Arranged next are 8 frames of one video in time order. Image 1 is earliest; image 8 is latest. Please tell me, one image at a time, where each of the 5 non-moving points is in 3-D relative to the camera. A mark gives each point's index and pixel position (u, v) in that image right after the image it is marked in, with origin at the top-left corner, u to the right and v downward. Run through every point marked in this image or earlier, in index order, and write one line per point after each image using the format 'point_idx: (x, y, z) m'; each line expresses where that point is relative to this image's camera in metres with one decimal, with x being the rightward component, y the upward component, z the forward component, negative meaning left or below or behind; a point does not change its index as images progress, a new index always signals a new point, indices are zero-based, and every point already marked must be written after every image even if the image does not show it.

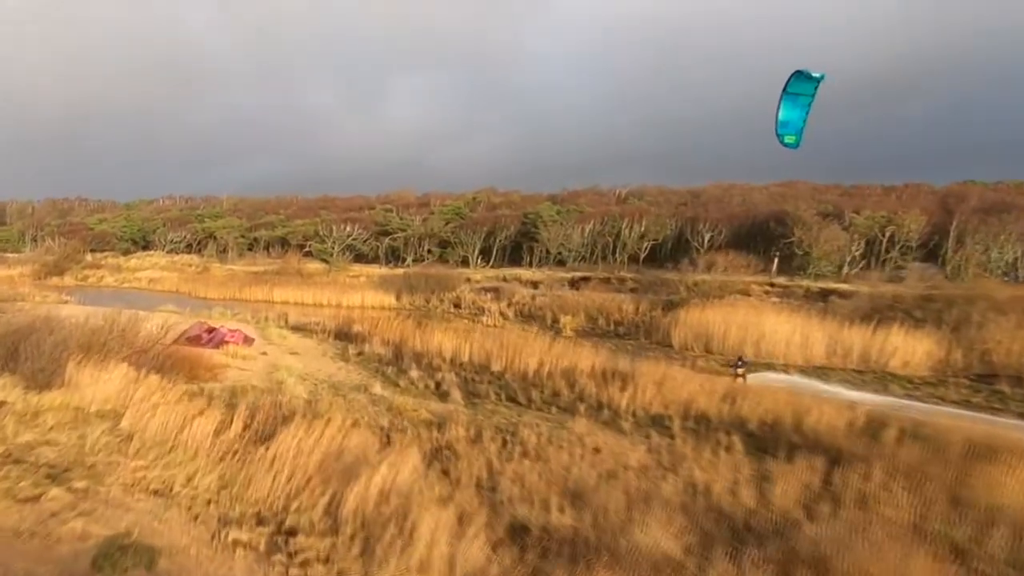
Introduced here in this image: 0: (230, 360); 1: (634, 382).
0: (-3.4, -0.8, +16.3) m
1: (+1.3, -1.1, +14.7) m
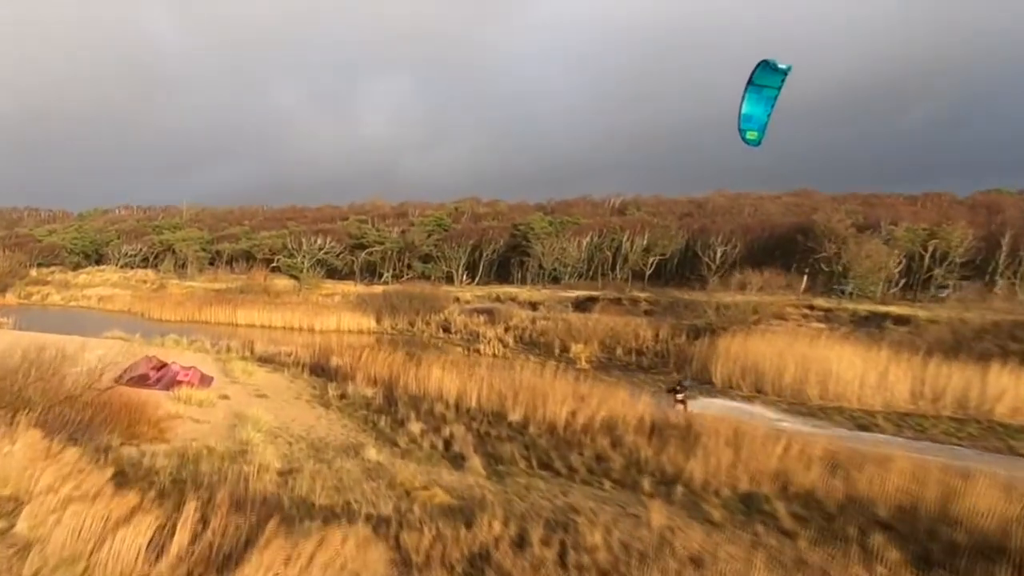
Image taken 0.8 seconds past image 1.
0: (-3.2, -1.1, +13.0) m
1: (+1.6, -1.3, +11.6) m
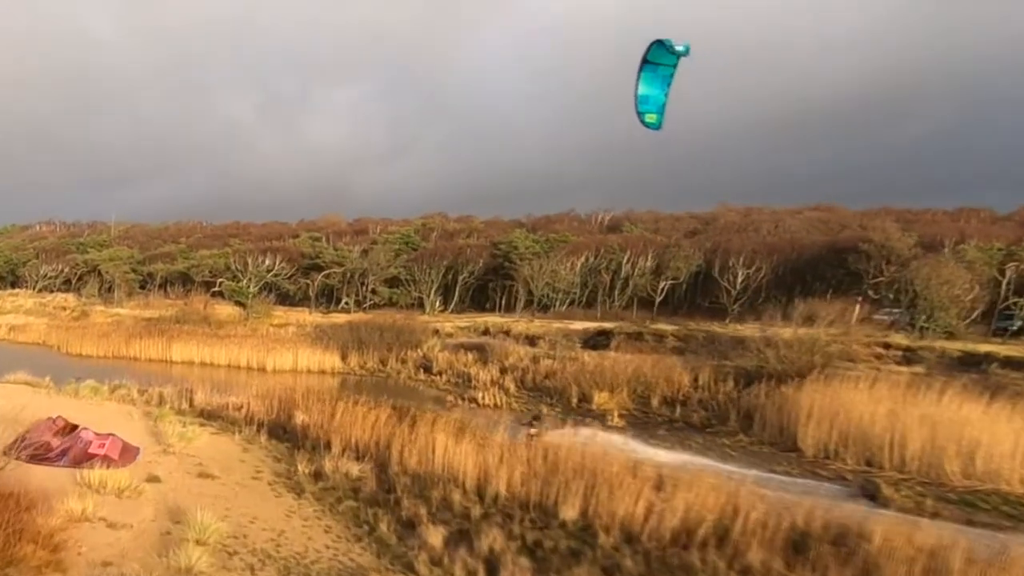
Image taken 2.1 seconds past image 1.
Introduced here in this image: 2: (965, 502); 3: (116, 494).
0: (-2.8, -1.4, +8.9) m
1: (+2.1, -1.6, +7.6) m
2: (+3.6, -1.7, +10.5) m
3: (-2.6, -1.4, +8.8) m
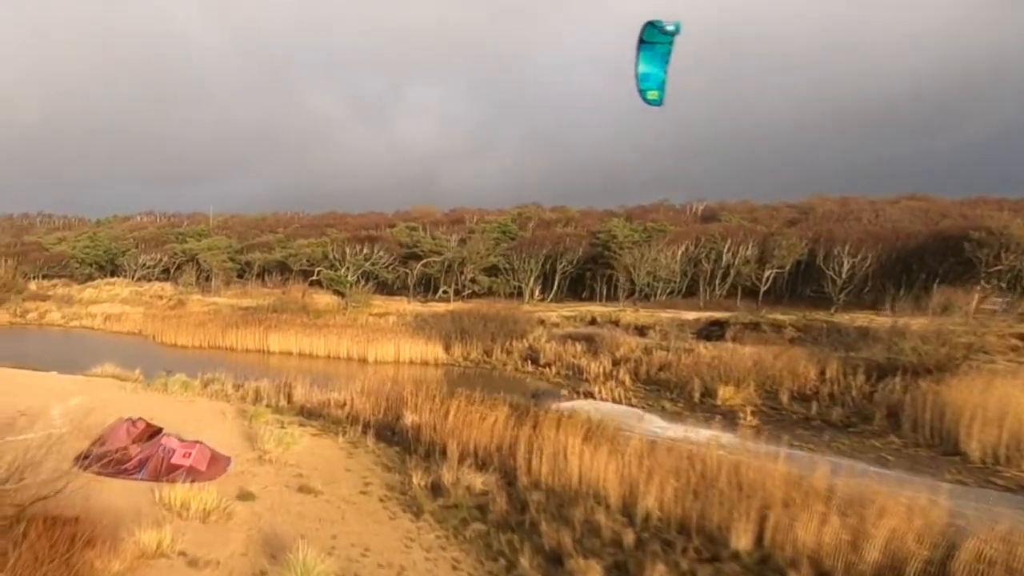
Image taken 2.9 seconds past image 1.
0: (-1.8, -1.3, +7.5) m
1: (+2.9, -1.5, +5.9) m
2: (+4.6, -1.6, +8.6) m
3: (-1.7, -1.3, +7.4) m
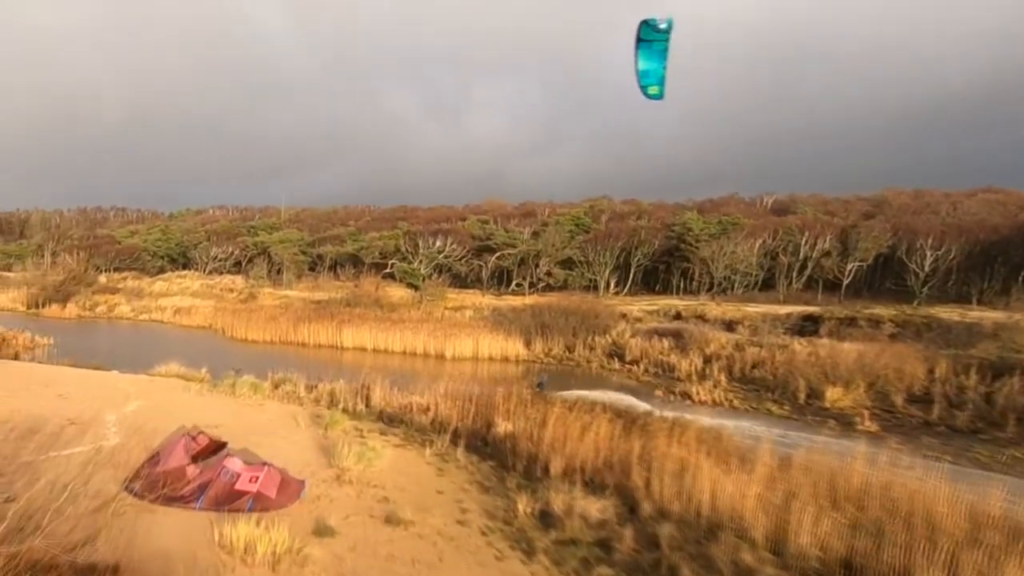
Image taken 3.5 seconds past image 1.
0: (-1.2, -1.2, +6.1) m
1: (+3.4, -1.5, +4.2) m
2: (+5.3, -1.5, +6.9) m
3: (-1.1, -1.2, +6.0) m
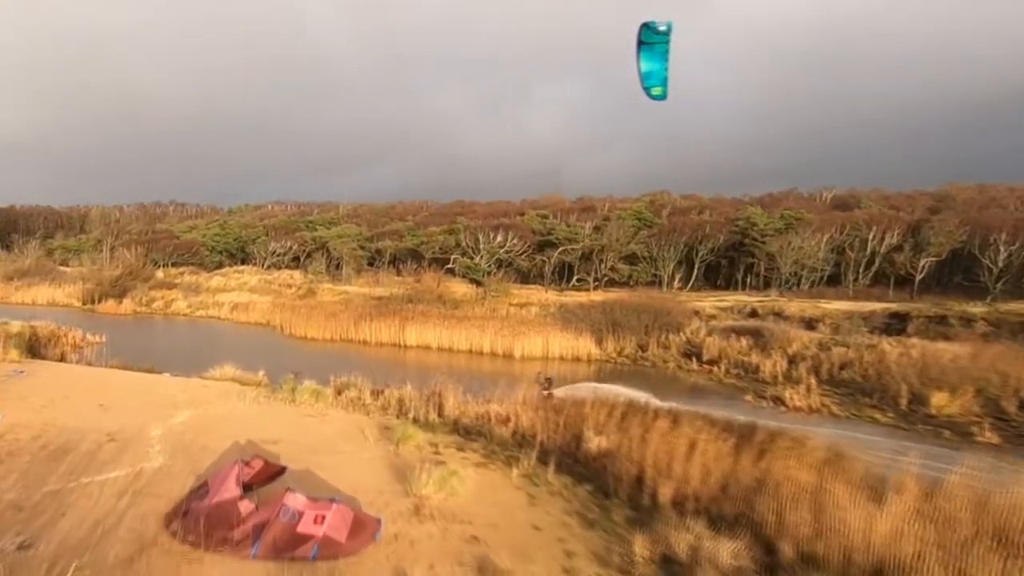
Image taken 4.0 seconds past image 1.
0: (-0.7, -1.2, +4.7) m
1: (+3.9, -1.5, +2.7) m
2: (+5.8, -1.5, +5.3) m
3: (-0.6, -1.2, +4.6) m
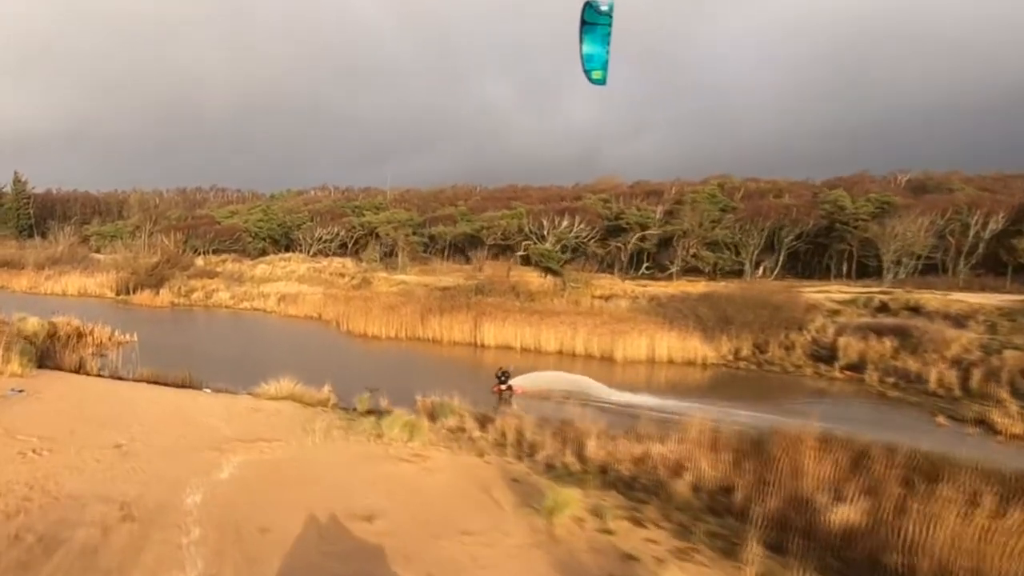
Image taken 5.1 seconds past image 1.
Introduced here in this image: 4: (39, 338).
0: (+0.4, -1.3, +0.6) m
1: (+4.9, -1.6, -1.5) m
2: (+6.9, -1.6, +1.0) m
3: (+0.5, -1.3, +0.5) m
4: (-7.0, -0.7, +19.8) m
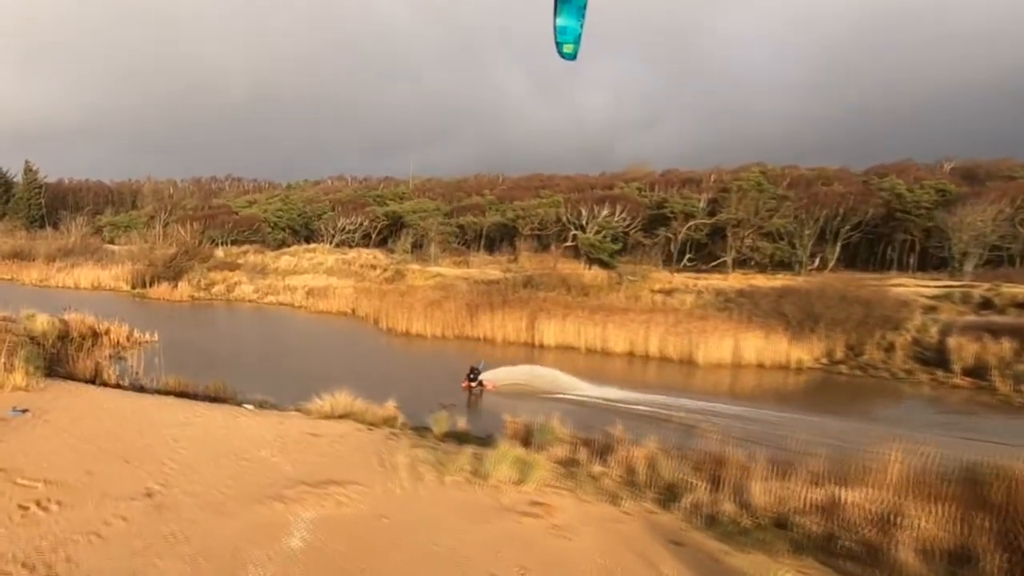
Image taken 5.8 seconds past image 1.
0: (+1.3, -1.3, -2.0) m
1: (+5.8, -1.6, -4.2) m
2: (+7.8, -1.6, -1.7) m
3: (+1.4, -1.4, -2.1) m
4: (-6.0, -0.7, +17.2) m
